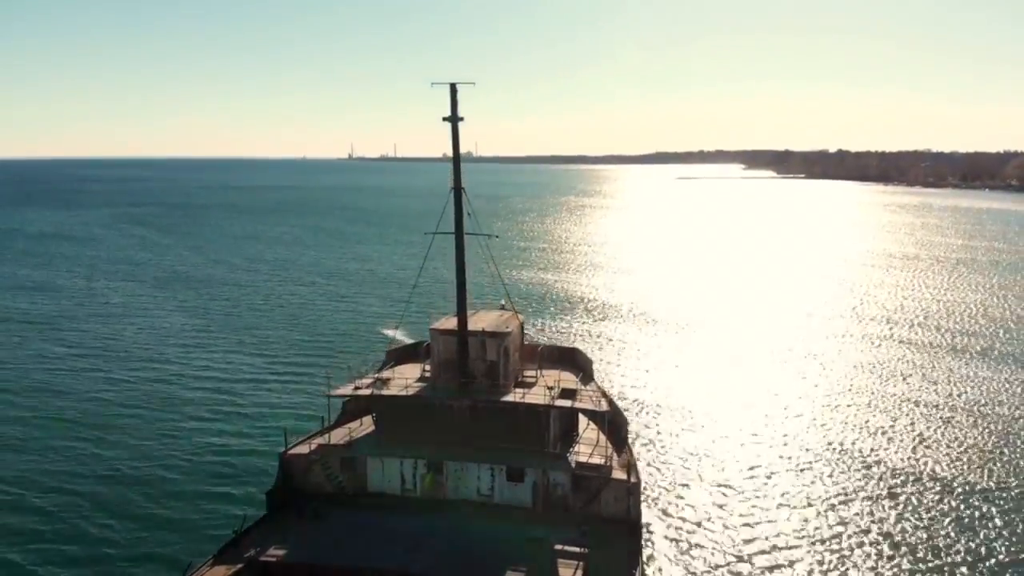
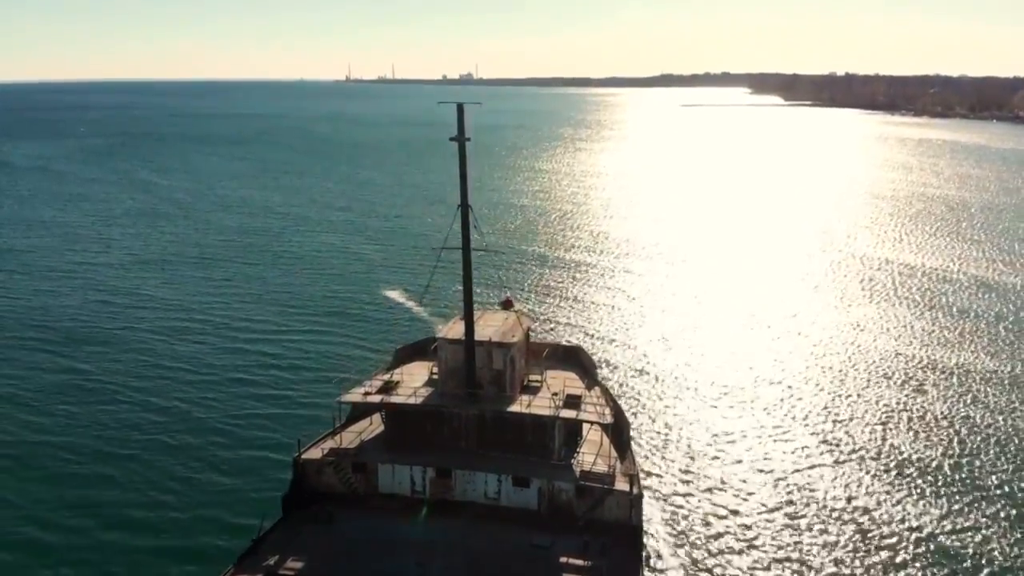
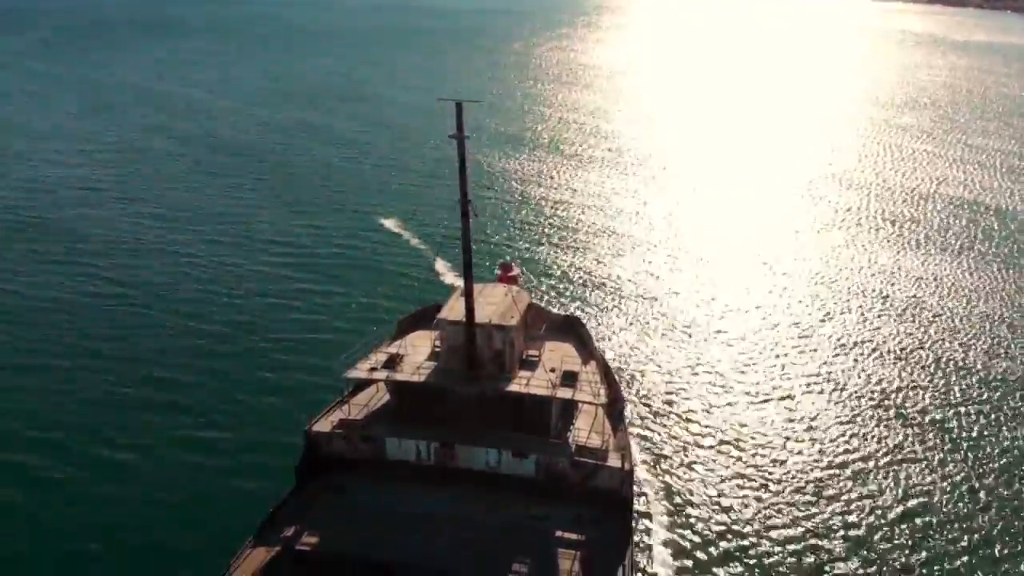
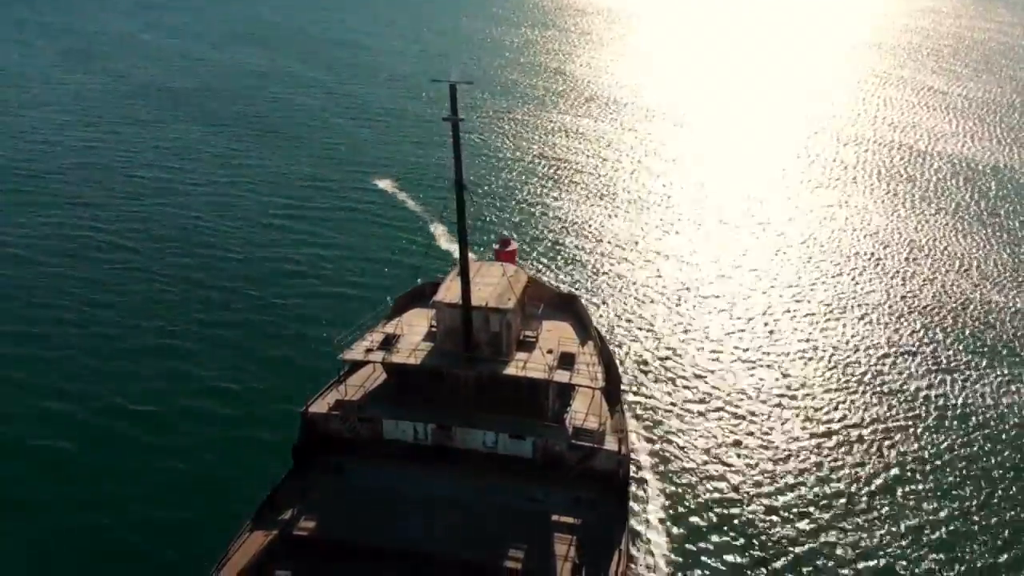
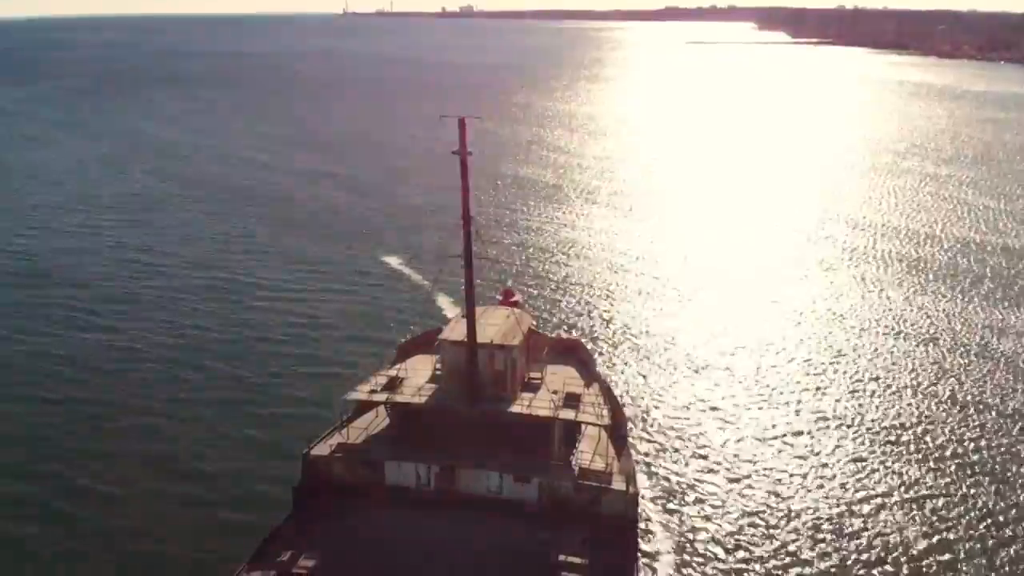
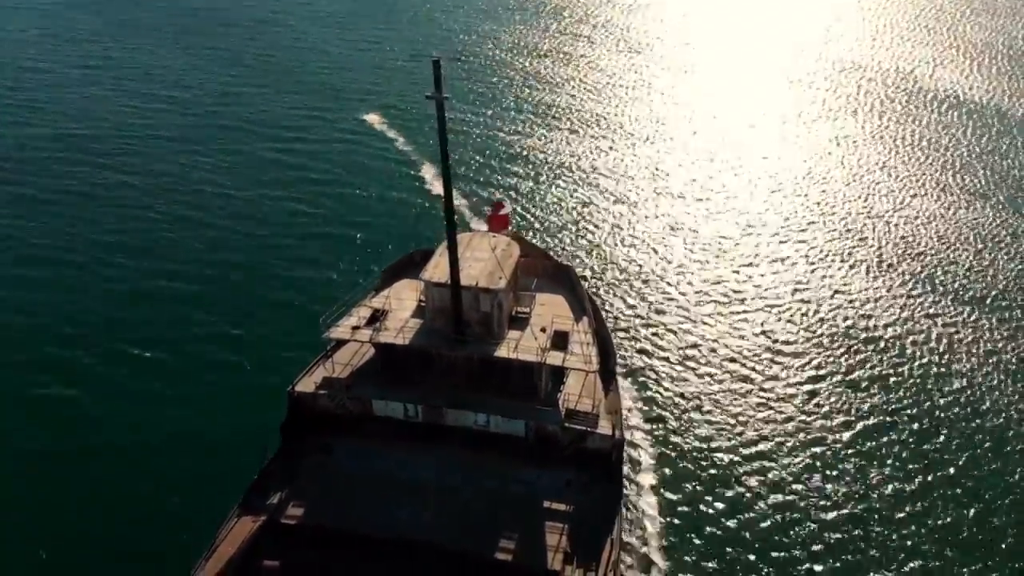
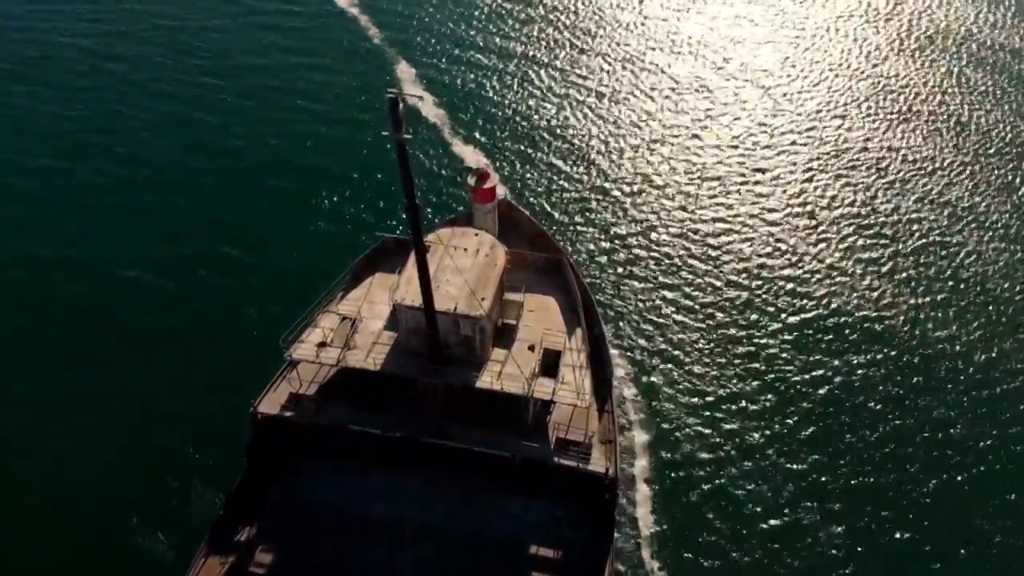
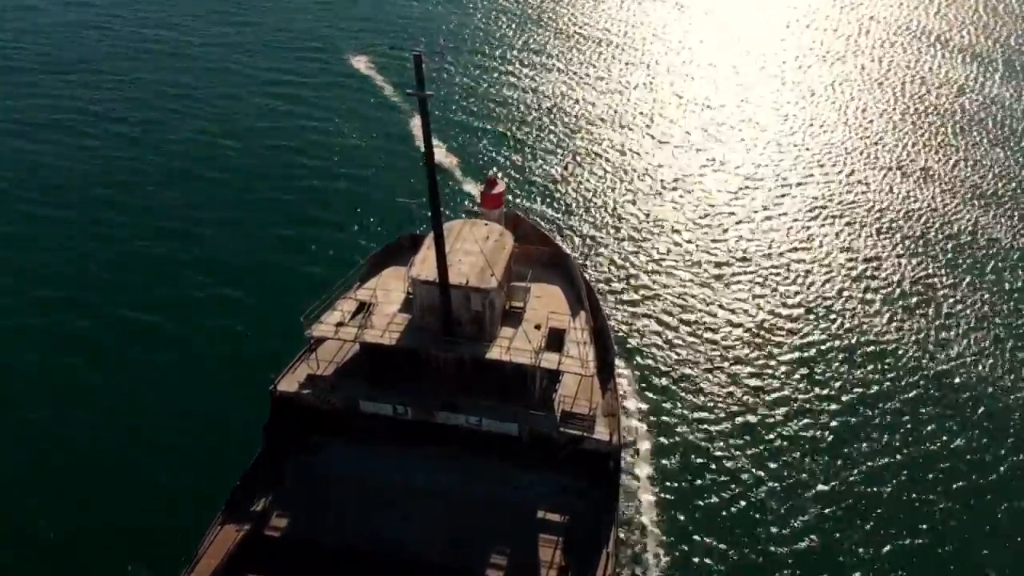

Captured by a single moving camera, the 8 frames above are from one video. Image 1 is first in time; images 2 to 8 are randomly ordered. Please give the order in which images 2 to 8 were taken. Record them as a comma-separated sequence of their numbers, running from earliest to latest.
2, 5, 3, 4, 6, 8, 7
